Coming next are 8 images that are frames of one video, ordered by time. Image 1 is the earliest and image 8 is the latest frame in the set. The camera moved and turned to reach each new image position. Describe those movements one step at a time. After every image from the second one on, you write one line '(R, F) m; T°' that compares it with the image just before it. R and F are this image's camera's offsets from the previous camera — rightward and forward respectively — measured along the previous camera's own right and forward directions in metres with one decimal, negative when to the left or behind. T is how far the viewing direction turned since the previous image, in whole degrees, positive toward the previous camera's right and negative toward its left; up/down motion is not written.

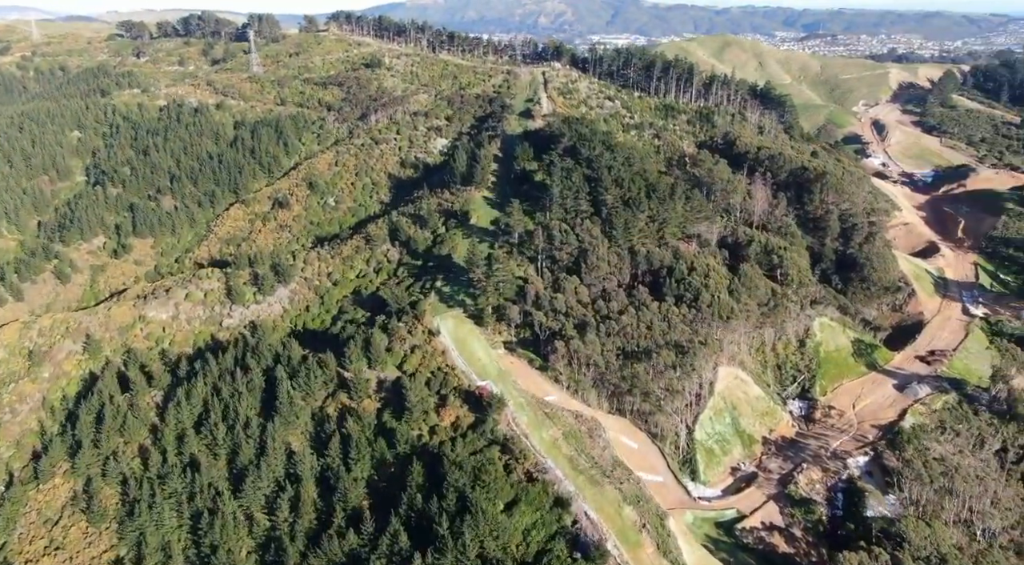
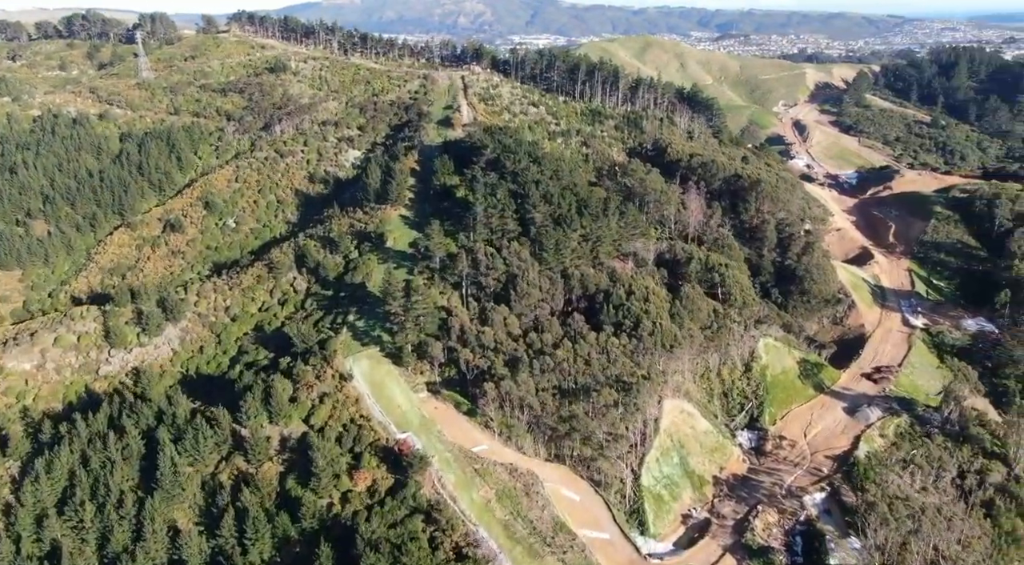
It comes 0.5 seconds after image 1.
(+0.4, +6.7) m; +5°
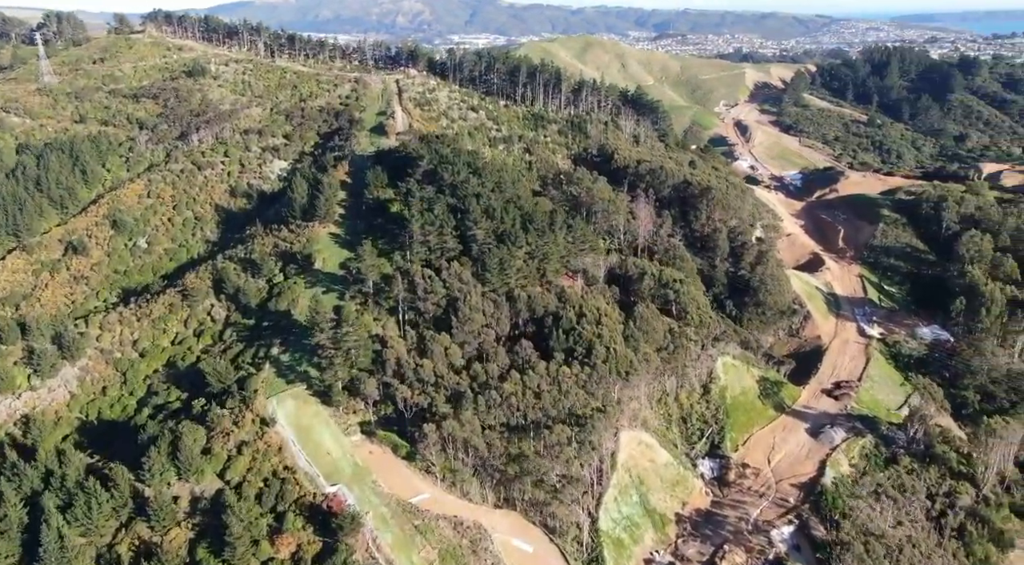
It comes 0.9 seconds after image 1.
(+0.3, +5.1) m; +4°
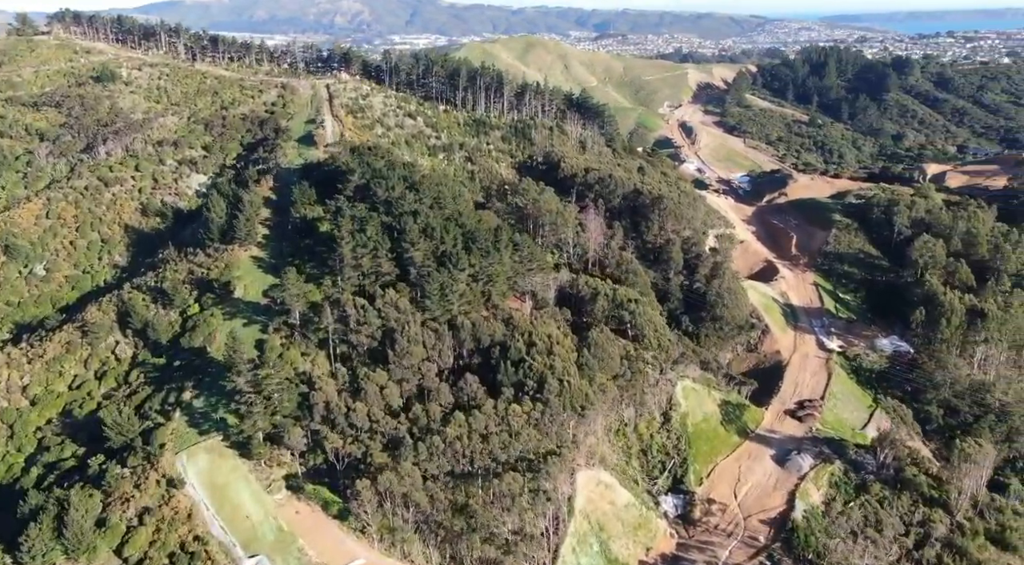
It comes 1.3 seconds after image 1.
(+0.3, +5.2) m; +4°
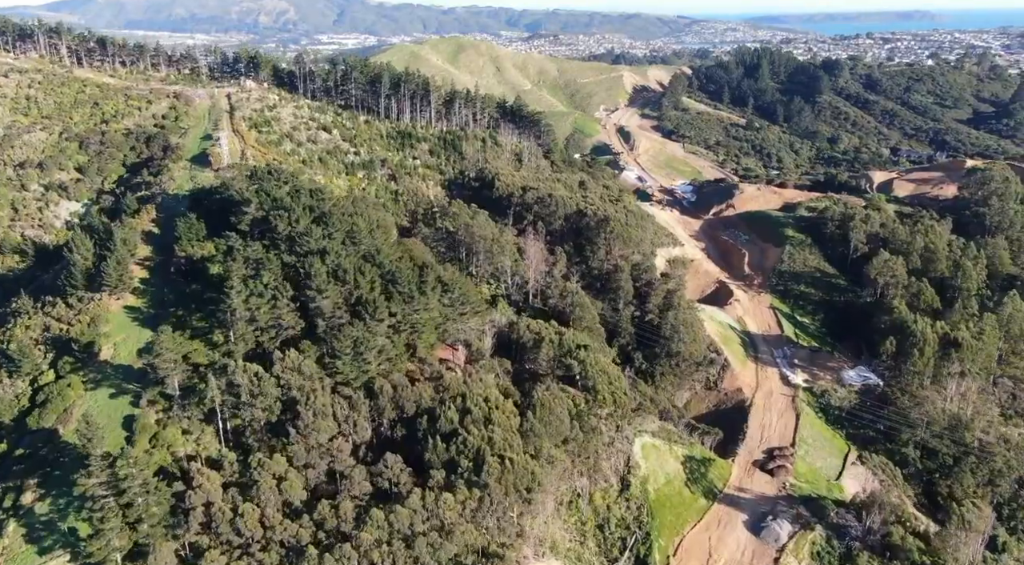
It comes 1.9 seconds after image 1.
(+0.5, +8.8) m; +5°
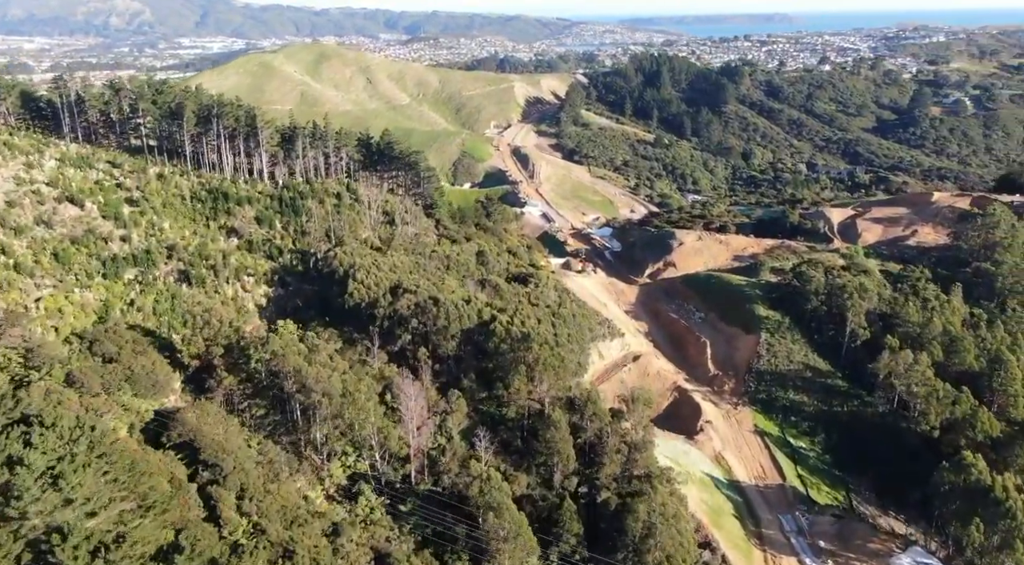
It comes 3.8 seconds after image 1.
(+1.6, +26.4) m; +8°
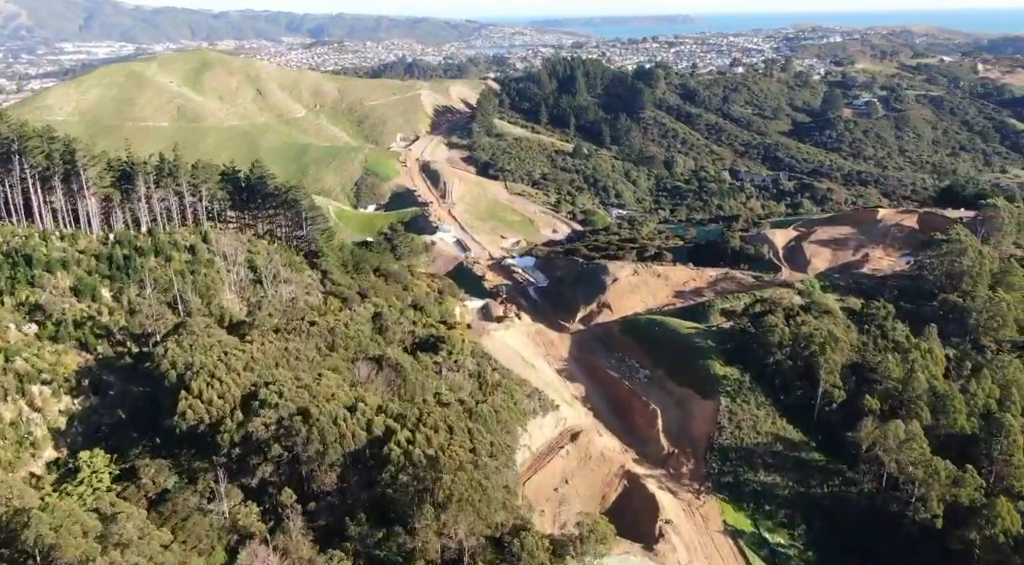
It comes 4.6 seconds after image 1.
(+0.9, +12.4) m; +6°
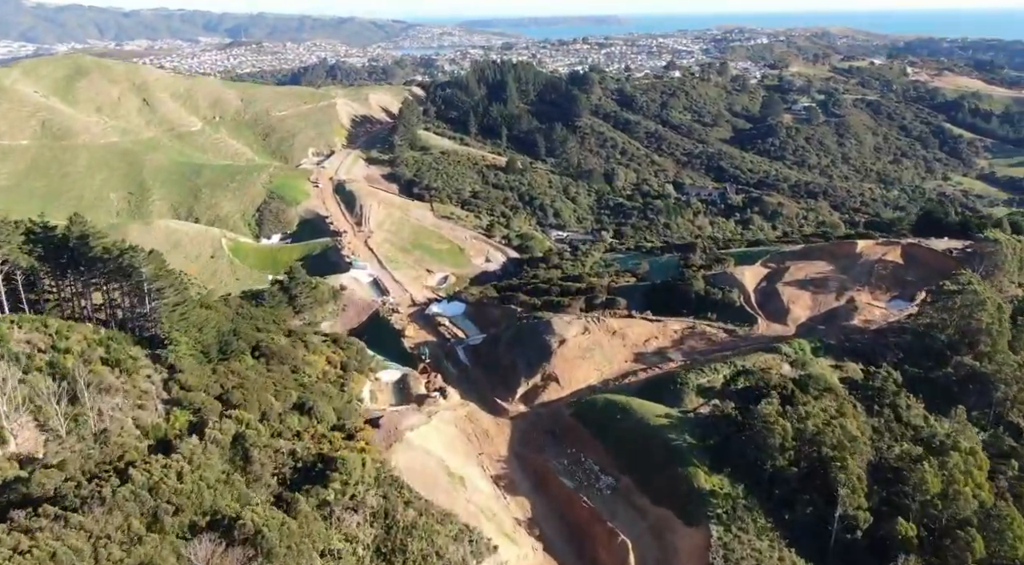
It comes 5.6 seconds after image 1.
(+1.0, +14.5) m; +5°
